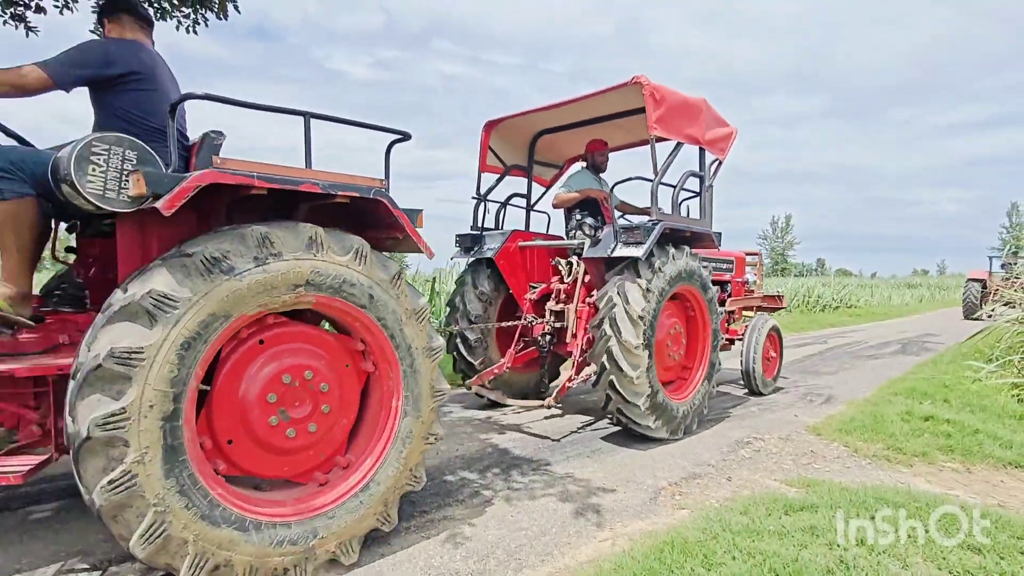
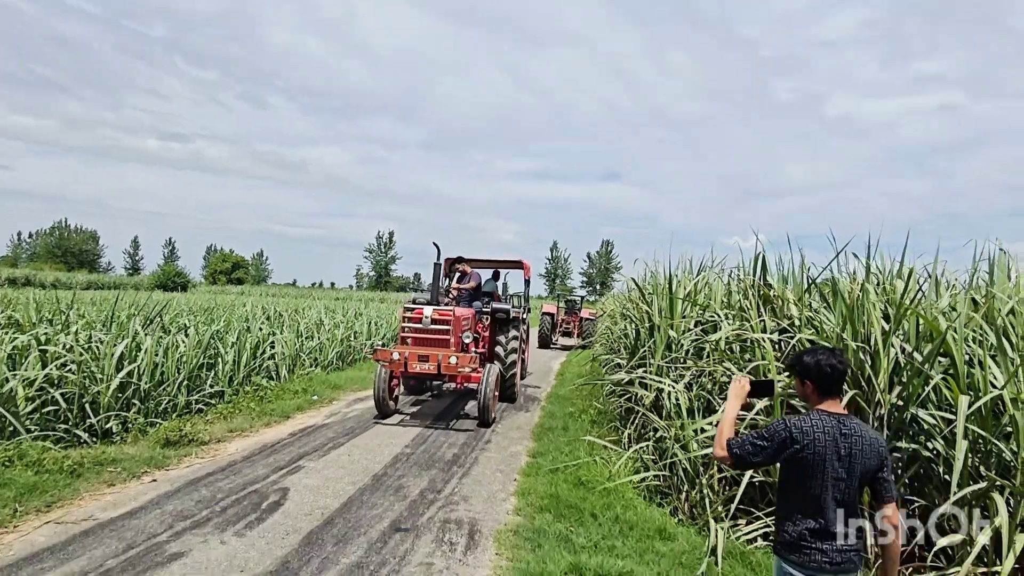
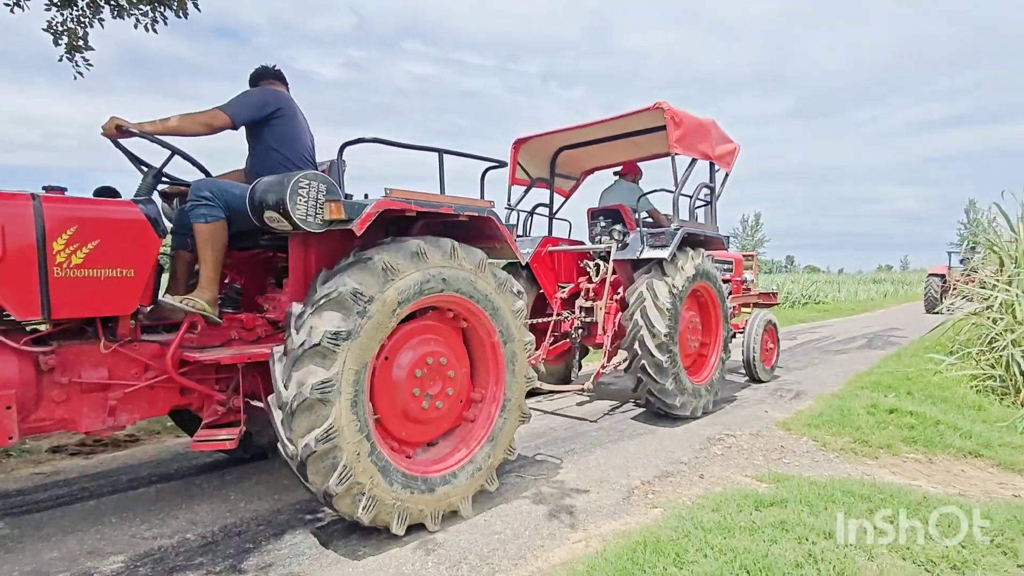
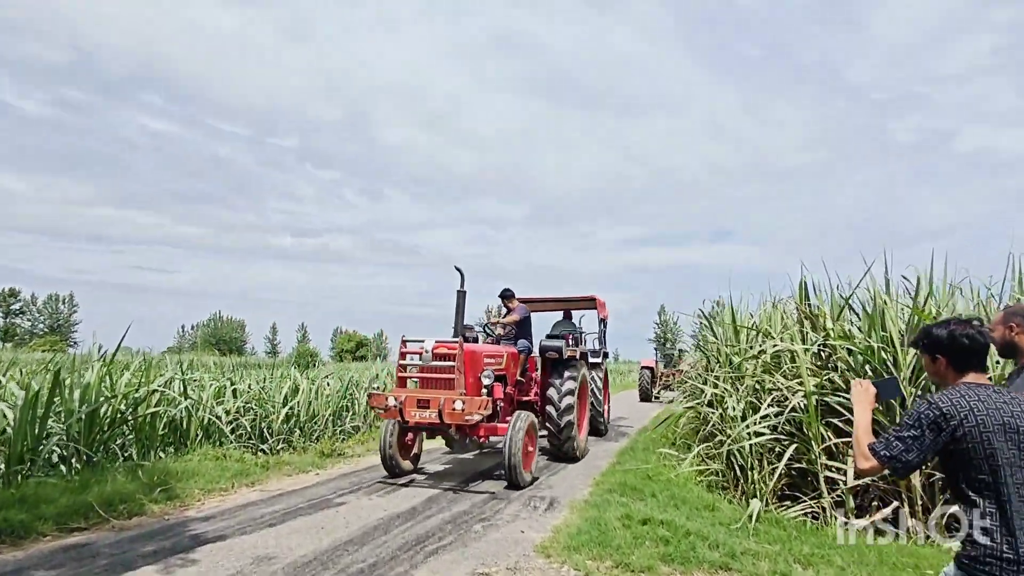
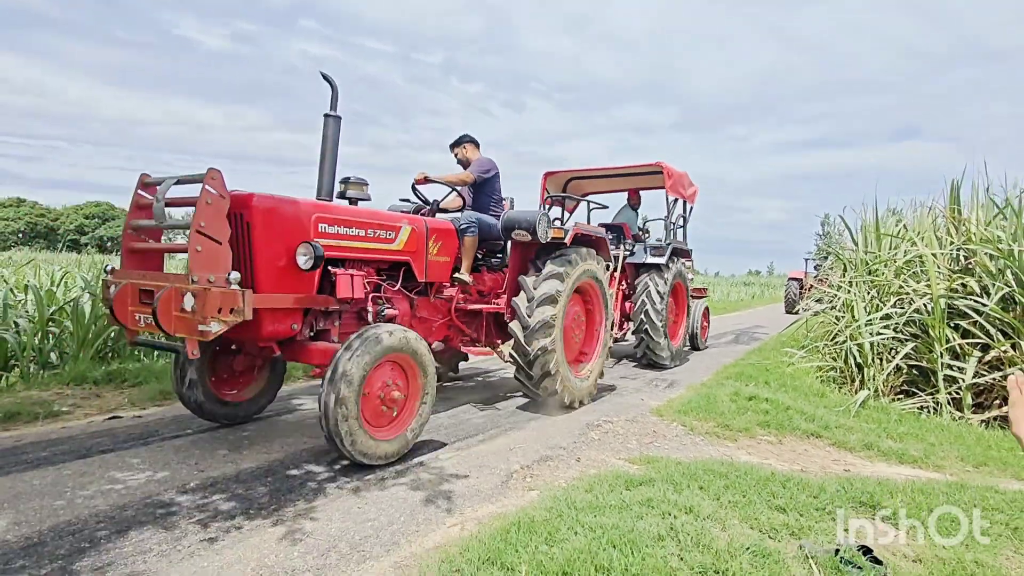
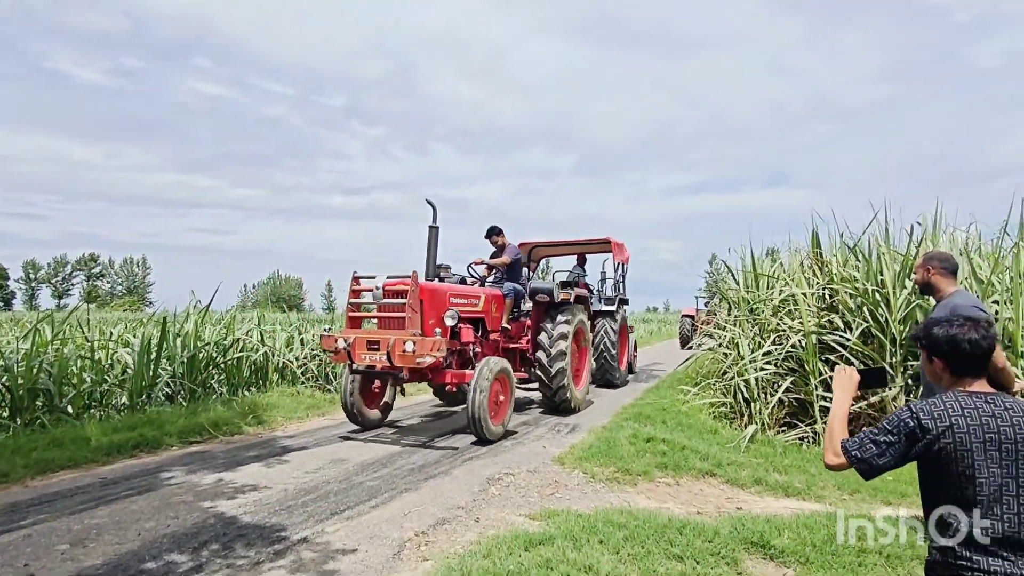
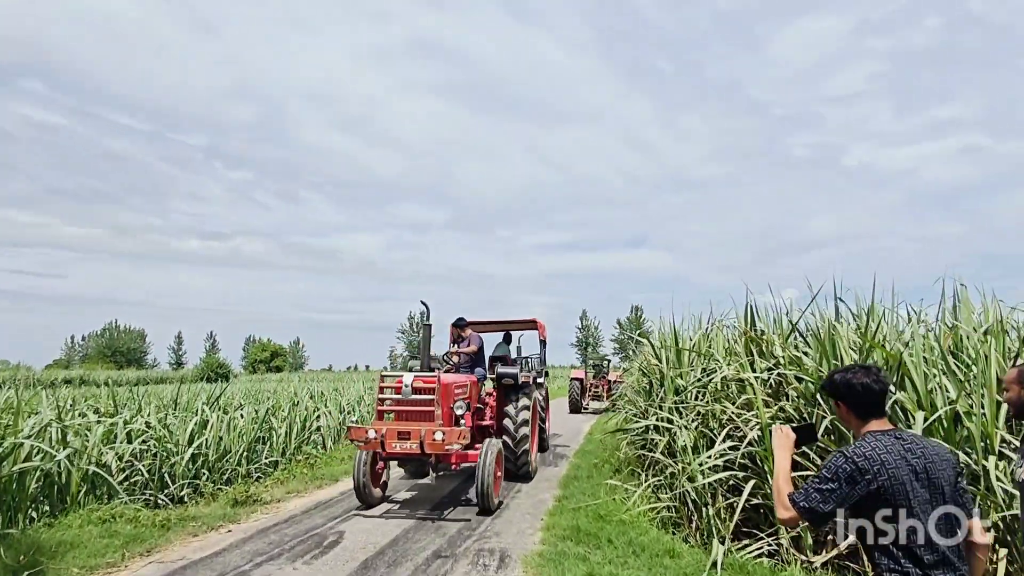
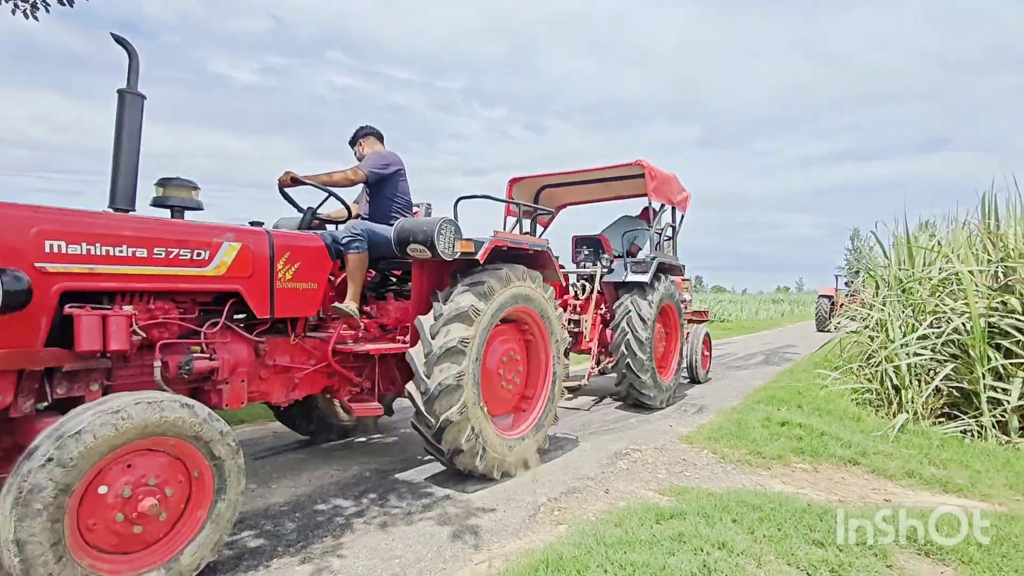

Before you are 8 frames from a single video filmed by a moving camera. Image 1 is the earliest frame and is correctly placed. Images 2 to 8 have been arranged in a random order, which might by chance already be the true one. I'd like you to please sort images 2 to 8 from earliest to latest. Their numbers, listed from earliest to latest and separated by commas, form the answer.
3, 8, 5, 6, 4, 7, 2
